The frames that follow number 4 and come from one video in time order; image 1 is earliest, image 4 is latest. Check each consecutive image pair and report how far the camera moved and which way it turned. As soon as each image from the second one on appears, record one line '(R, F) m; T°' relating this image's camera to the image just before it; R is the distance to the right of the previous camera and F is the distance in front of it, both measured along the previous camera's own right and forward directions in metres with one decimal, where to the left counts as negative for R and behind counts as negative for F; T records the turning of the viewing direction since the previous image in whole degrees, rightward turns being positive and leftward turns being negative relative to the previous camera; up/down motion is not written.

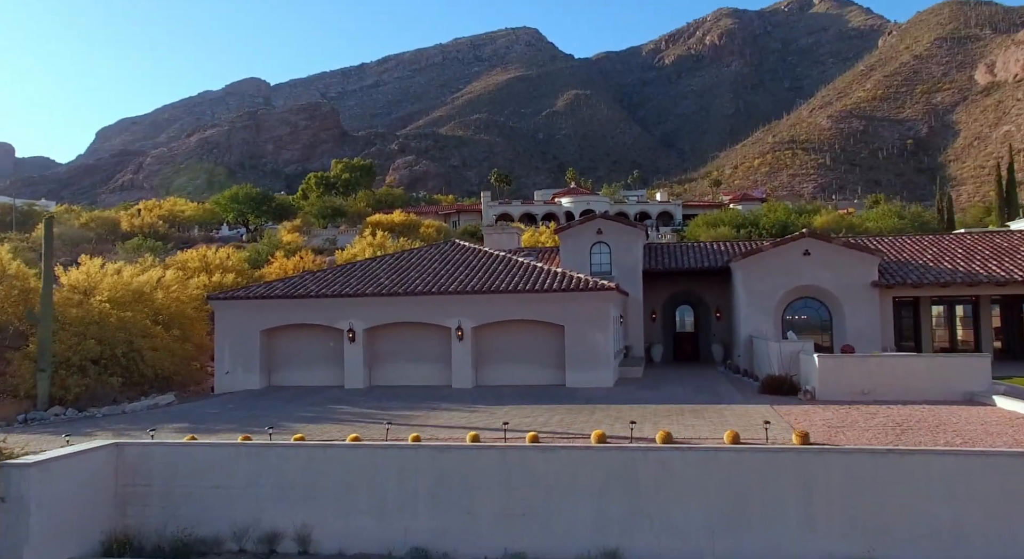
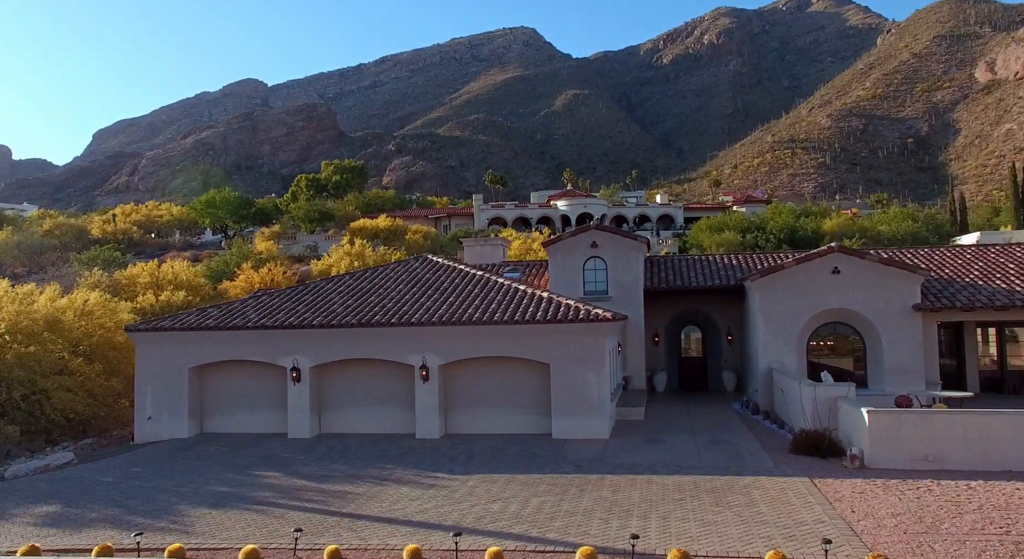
(+0.5, +3.2) m; 0°
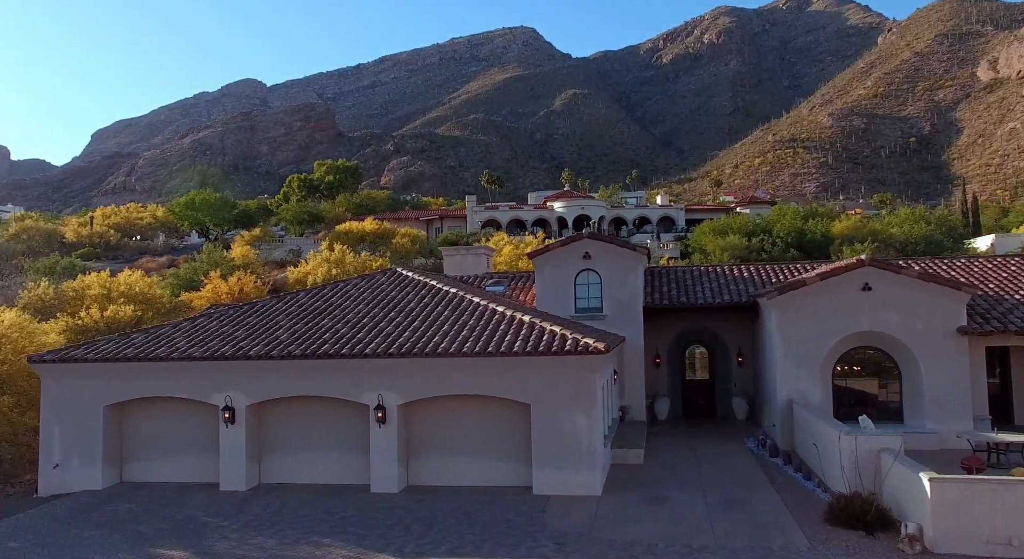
(+0.5, +2.6) m; 0°
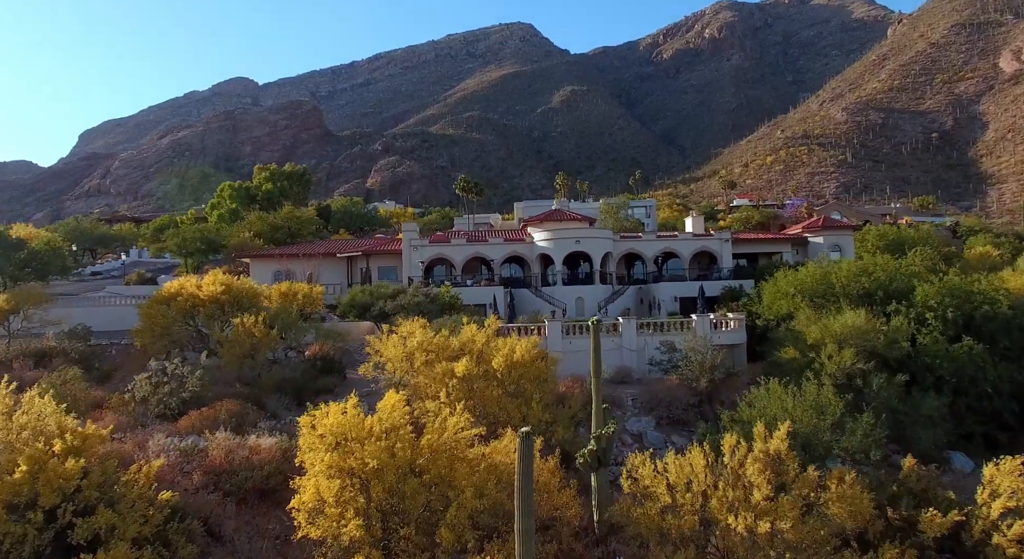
(+2.2, +22.0) m; 0°
